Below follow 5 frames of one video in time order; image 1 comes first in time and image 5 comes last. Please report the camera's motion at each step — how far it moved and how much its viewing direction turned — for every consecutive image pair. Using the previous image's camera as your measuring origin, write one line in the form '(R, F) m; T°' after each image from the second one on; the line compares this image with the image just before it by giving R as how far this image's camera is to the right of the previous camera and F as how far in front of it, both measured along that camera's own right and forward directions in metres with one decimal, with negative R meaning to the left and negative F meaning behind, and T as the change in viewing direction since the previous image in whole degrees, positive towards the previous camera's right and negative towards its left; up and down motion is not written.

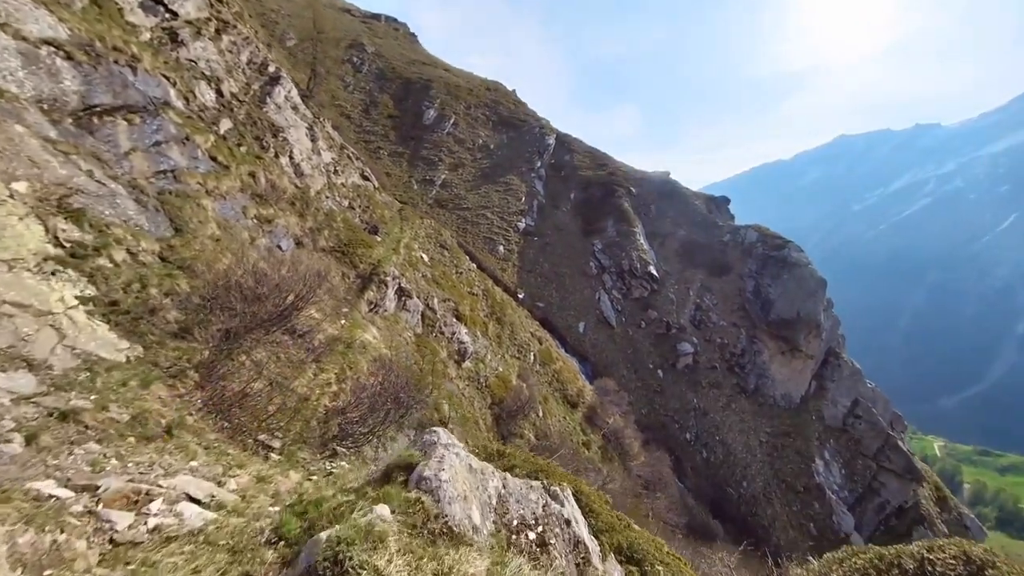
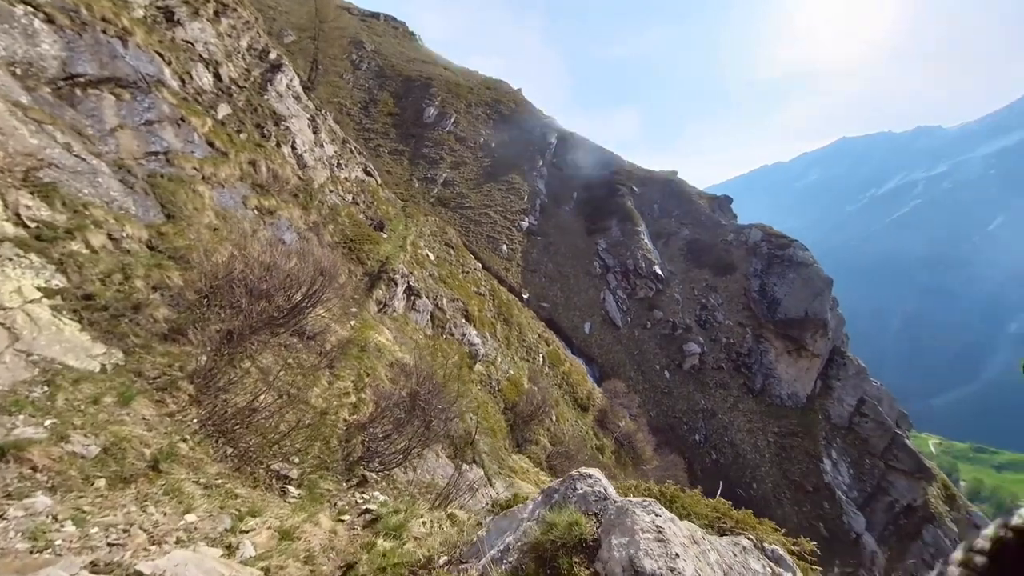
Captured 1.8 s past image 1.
(-1.1, +1.7) m; 0°
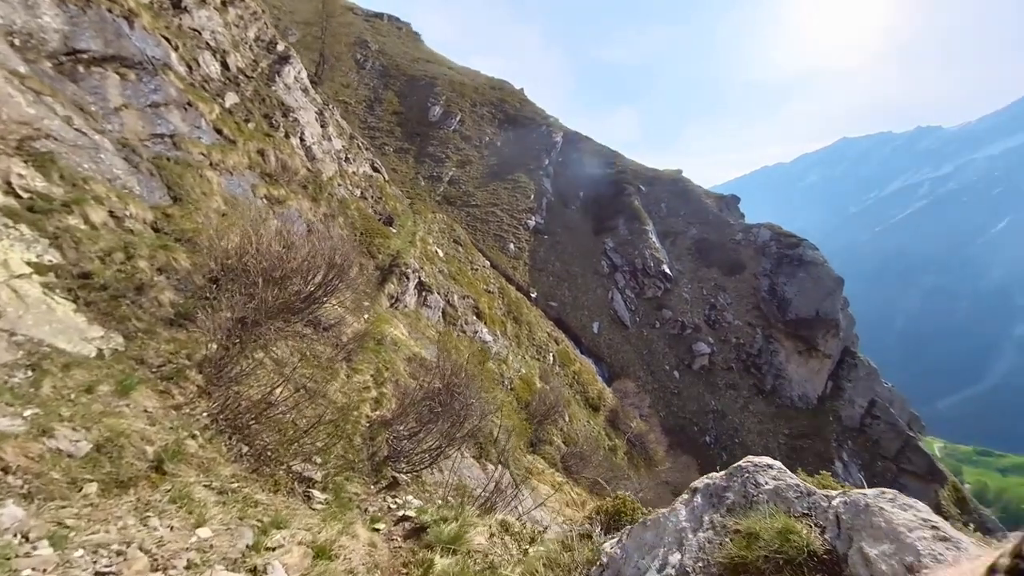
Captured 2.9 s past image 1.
(-0.6, +0.8) m; 0°
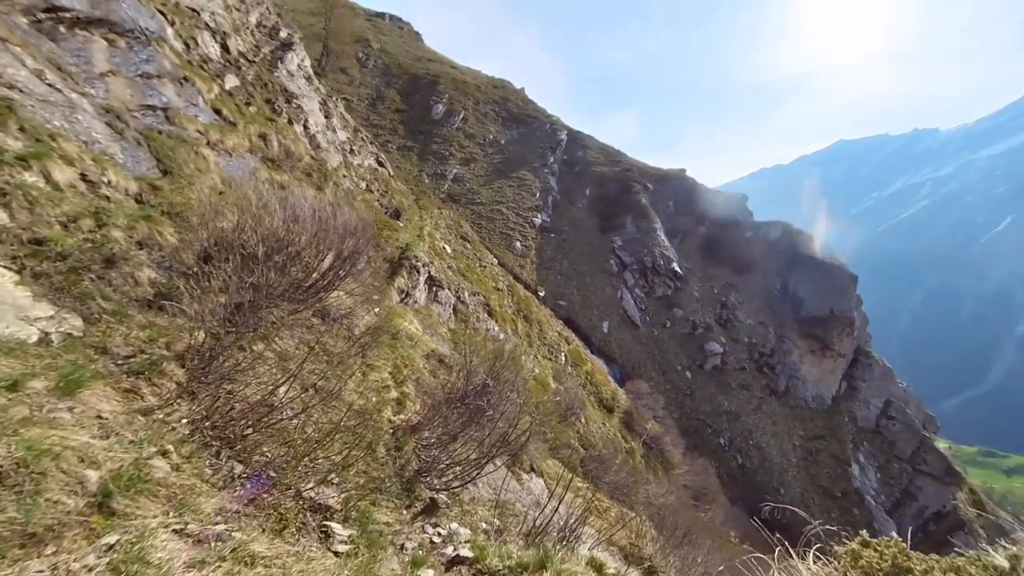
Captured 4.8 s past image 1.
(-0.7, +1.4) m; 0°
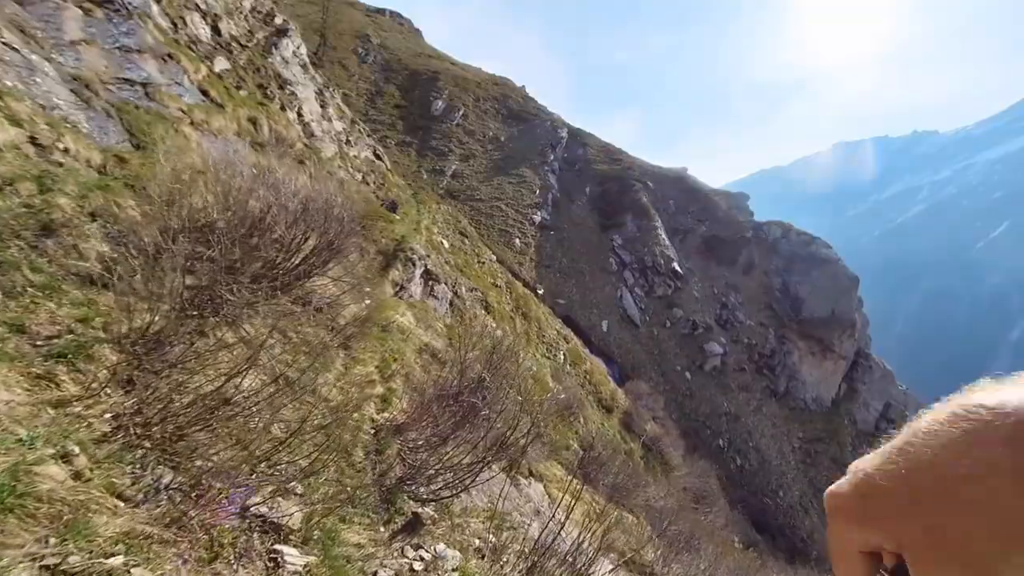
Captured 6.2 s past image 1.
(0.0, +0.8) m; 0°
